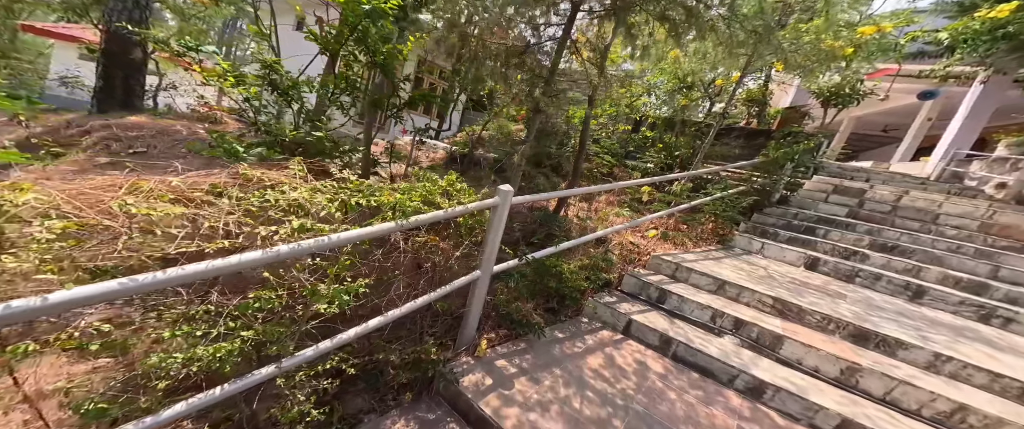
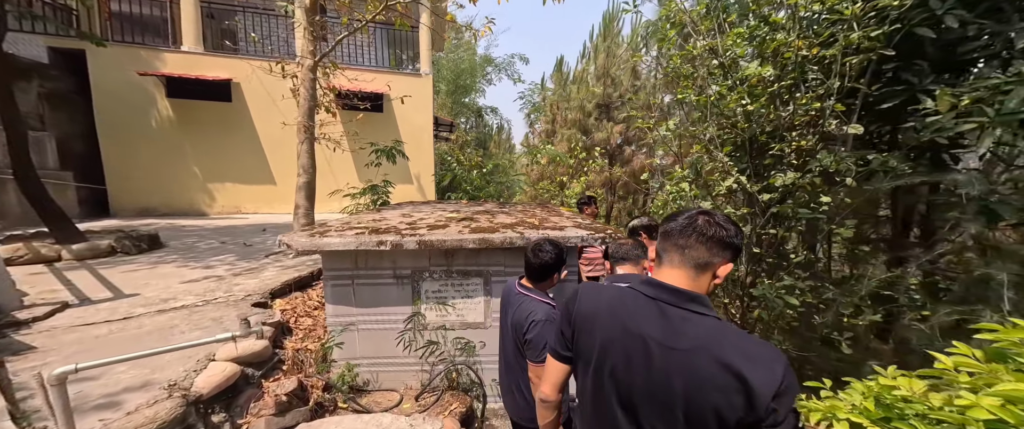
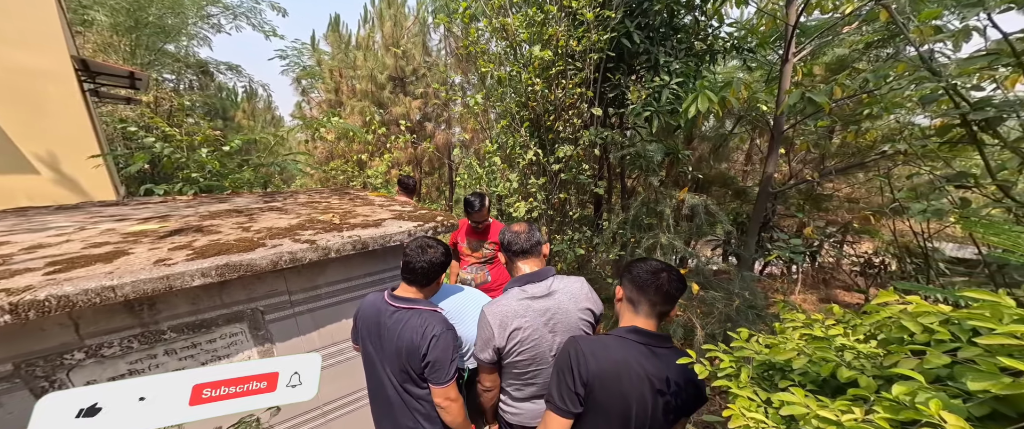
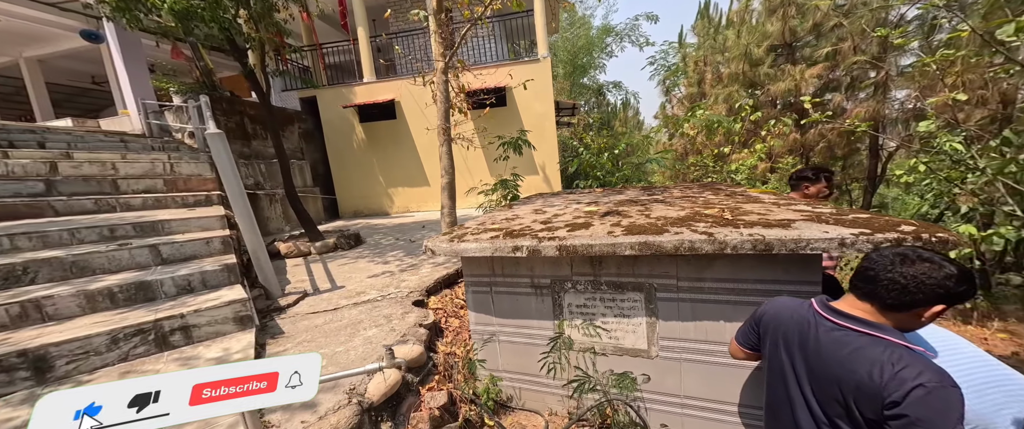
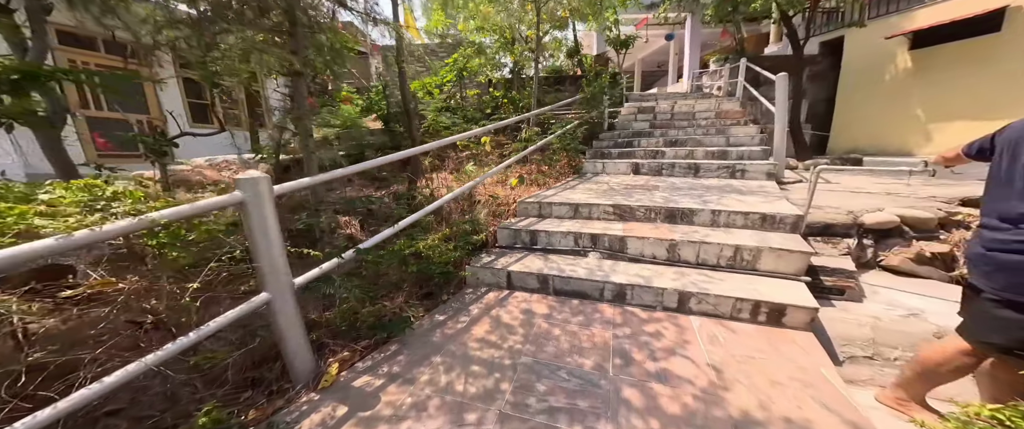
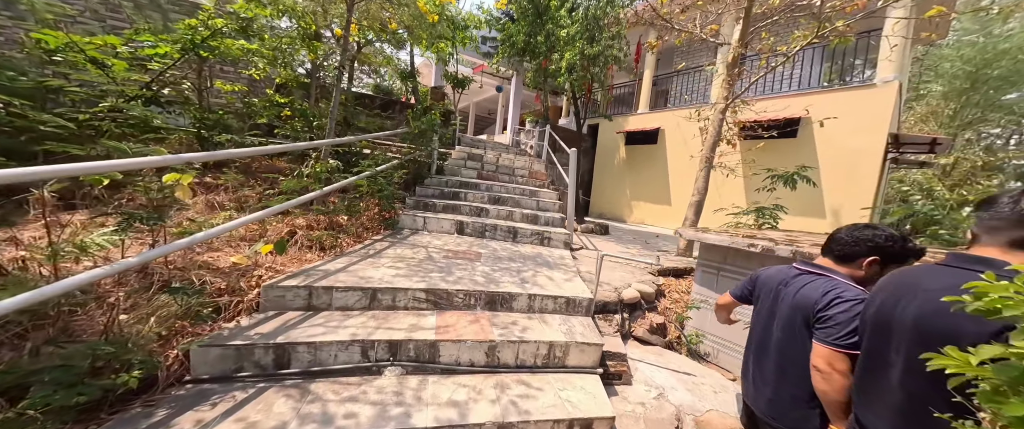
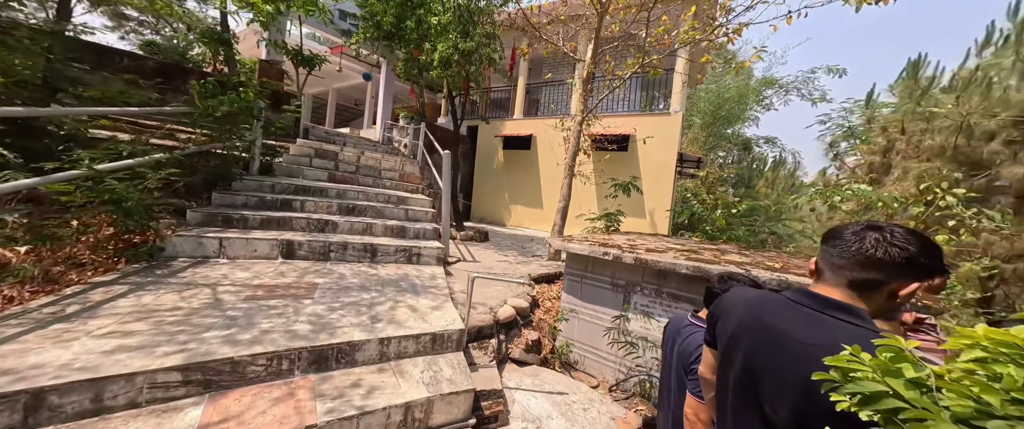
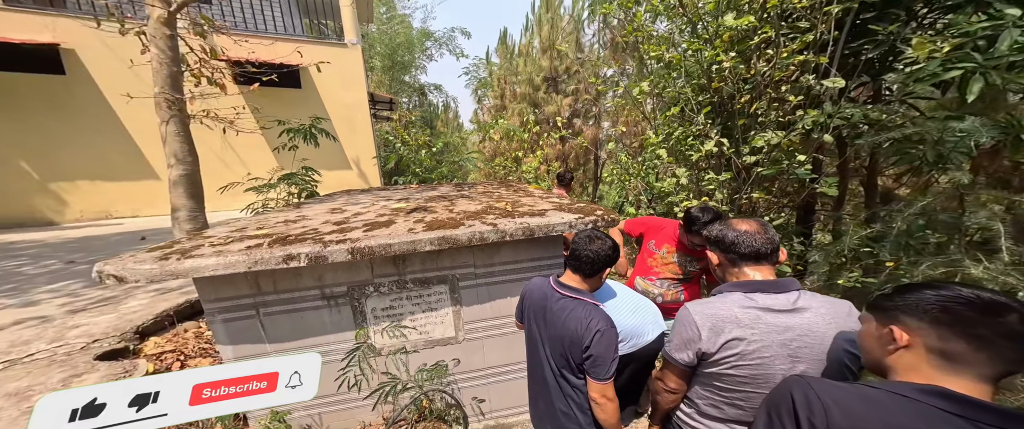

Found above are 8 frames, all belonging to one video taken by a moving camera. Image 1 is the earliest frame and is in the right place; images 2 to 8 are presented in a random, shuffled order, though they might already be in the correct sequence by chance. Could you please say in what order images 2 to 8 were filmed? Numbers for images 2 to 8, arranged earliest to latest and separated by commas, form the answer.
5, 6, 7, 2, 3, 8, 4
